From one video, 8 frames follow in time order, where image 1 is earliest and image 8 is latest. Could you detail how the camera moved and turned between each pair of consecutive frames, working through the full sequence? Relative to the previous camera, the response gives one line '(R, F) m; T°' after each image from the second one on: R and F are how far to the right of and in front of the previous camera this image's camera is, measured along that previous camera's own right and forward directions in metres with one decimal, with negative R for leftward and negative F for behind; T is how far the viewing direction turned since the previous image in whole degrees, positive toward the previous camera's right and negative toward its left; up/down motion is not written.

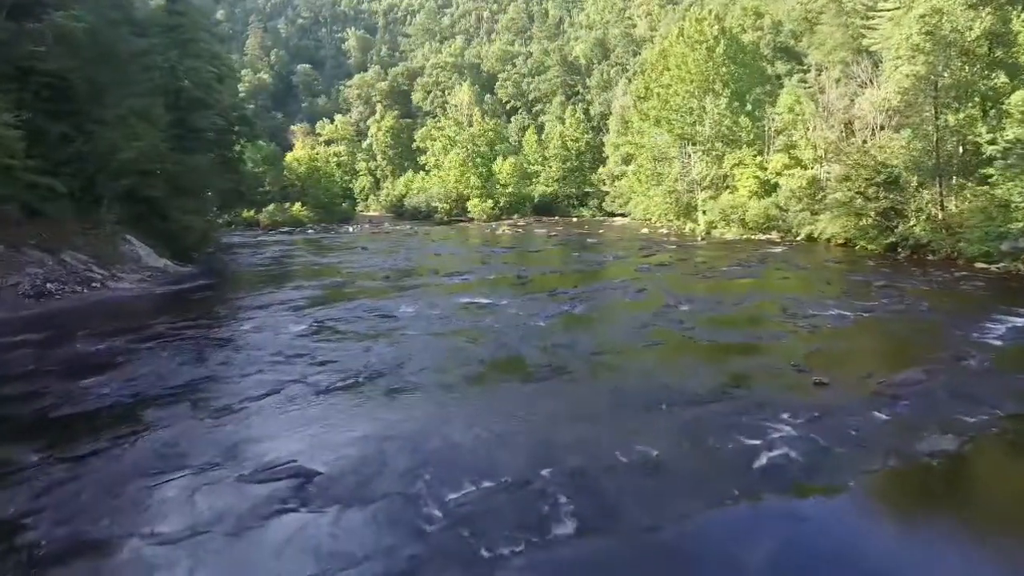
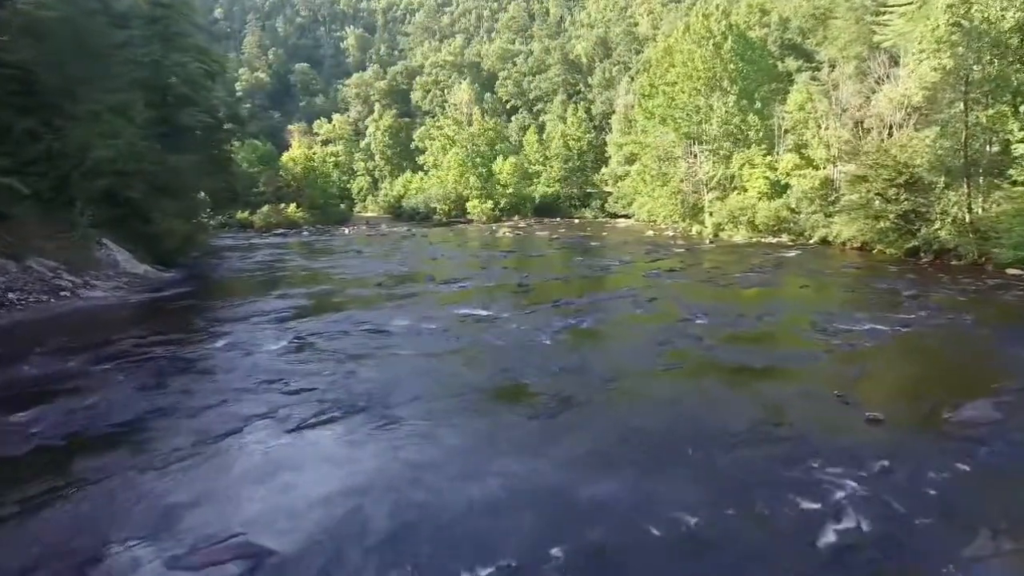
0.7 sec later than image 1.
(0.0, +1.4) m; 0°
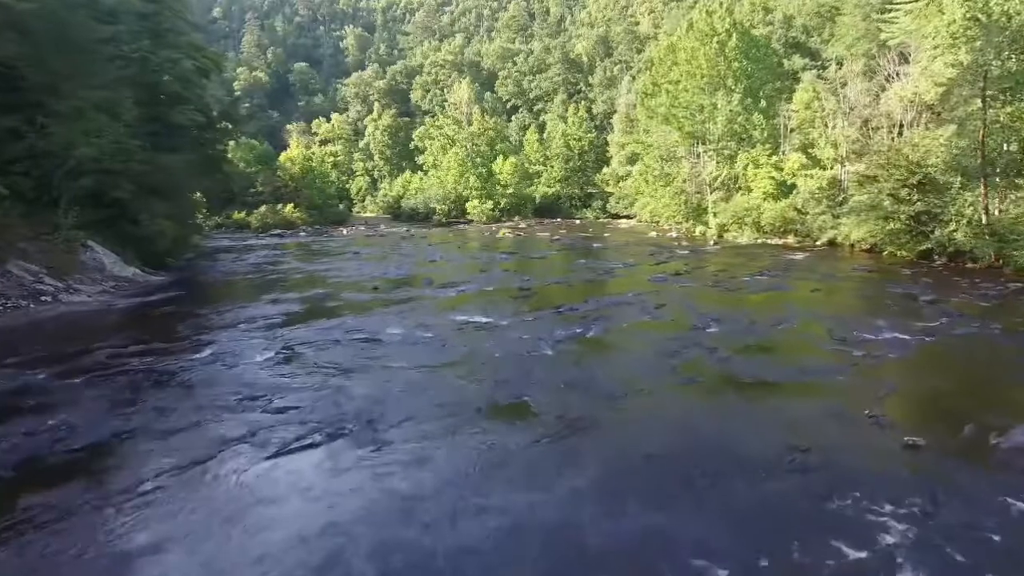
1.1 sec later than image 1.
(0.0, +0.8) m; 0°
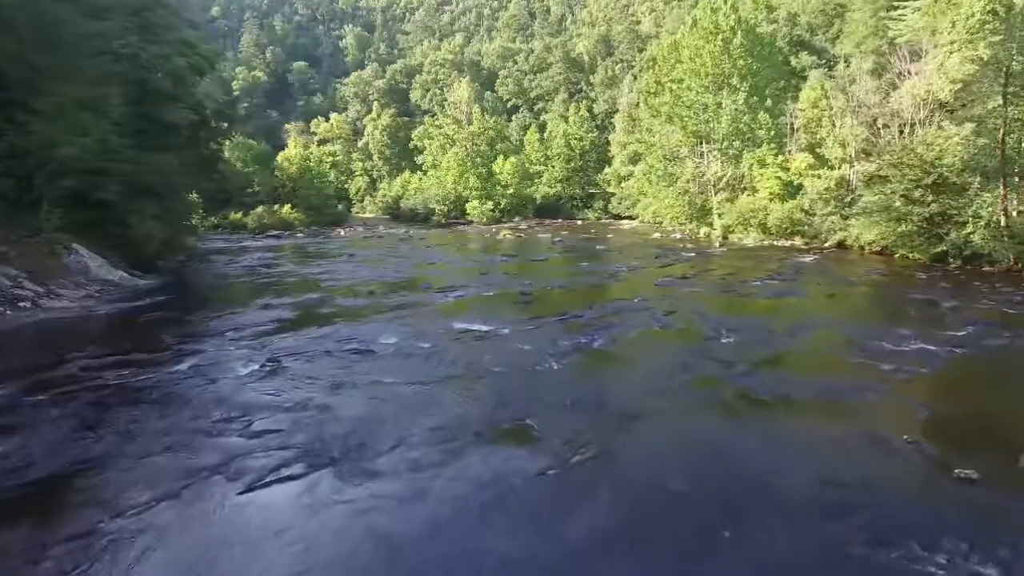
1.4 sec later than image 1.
(0.0, +0.8) m; 0°
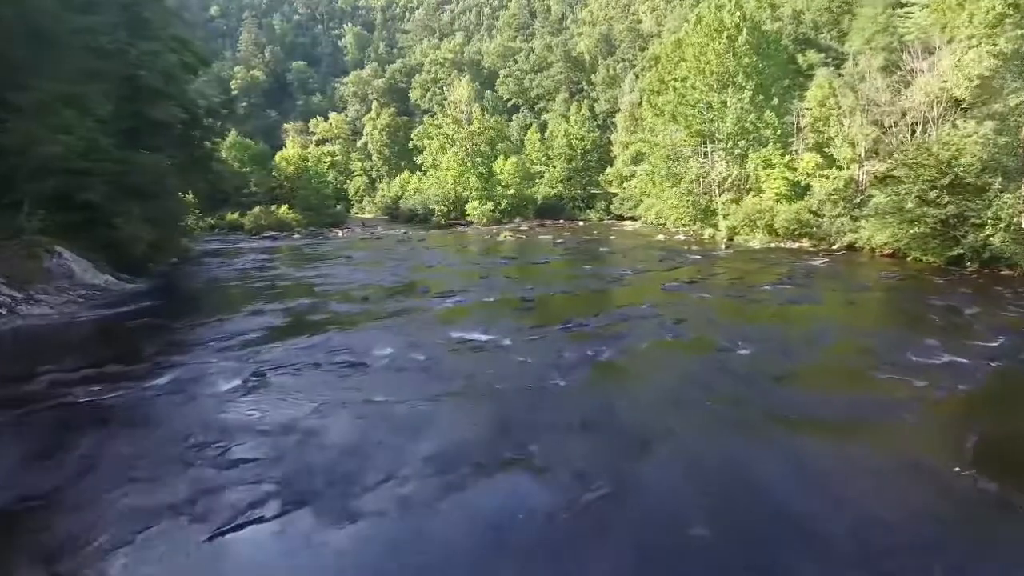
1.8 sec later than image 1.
(0.0, +0.8) m; 0°
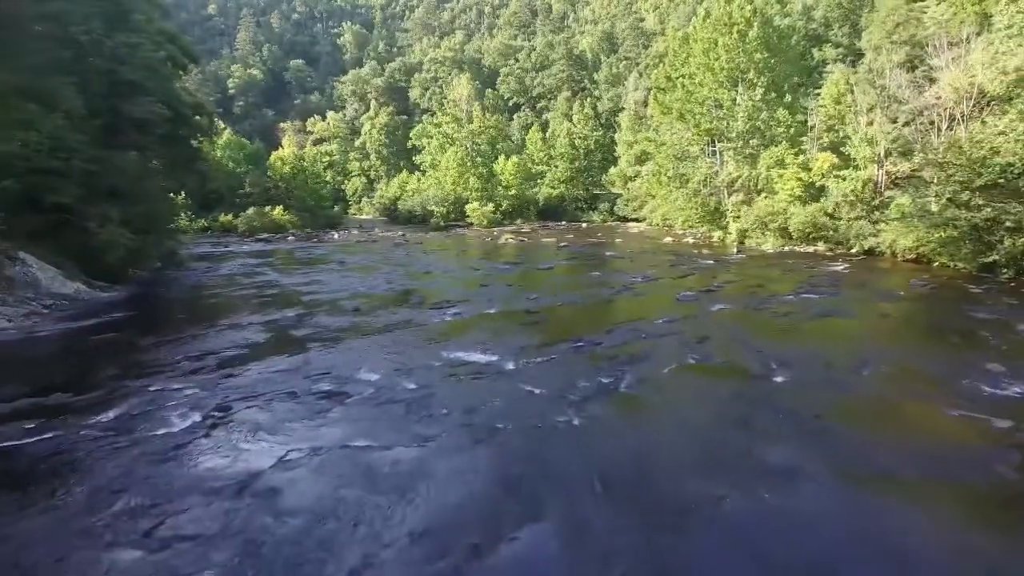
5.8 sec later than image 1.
(-0.1, +1.6) m; 0°
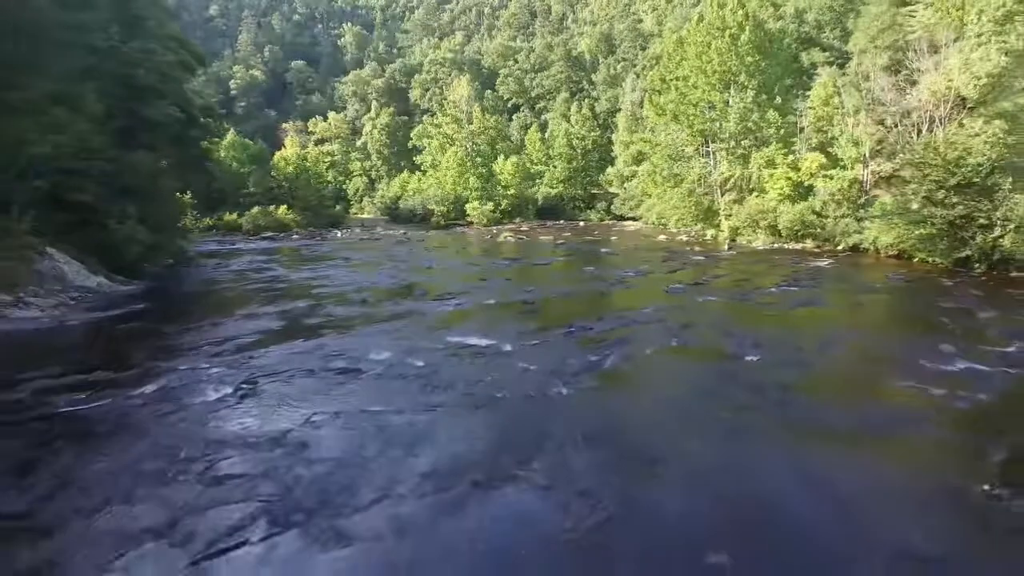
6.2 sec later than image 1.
(+0.1, -1.2) m; 0°
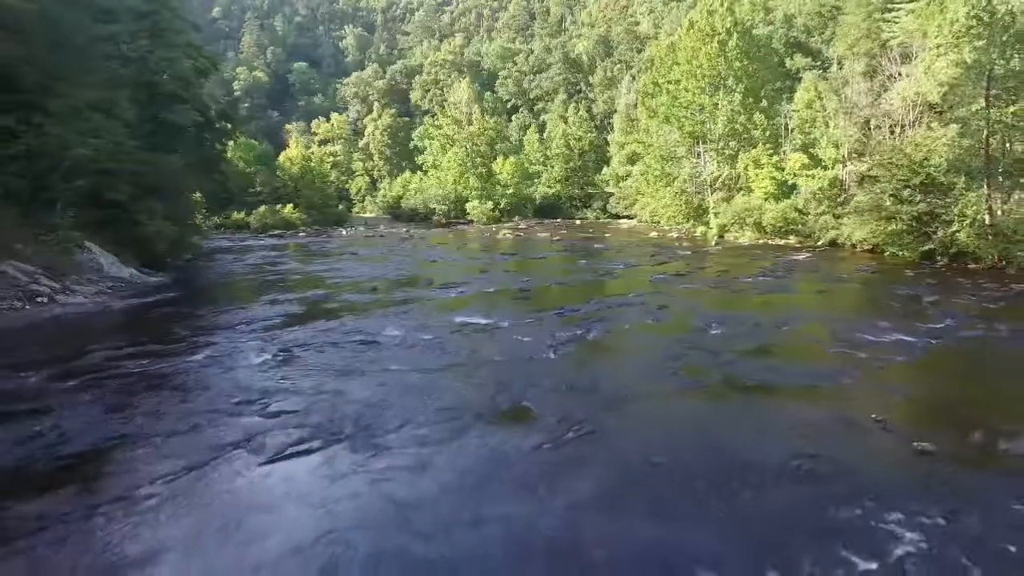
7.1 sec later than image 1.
(+0.1, -1.9) m; 0°
